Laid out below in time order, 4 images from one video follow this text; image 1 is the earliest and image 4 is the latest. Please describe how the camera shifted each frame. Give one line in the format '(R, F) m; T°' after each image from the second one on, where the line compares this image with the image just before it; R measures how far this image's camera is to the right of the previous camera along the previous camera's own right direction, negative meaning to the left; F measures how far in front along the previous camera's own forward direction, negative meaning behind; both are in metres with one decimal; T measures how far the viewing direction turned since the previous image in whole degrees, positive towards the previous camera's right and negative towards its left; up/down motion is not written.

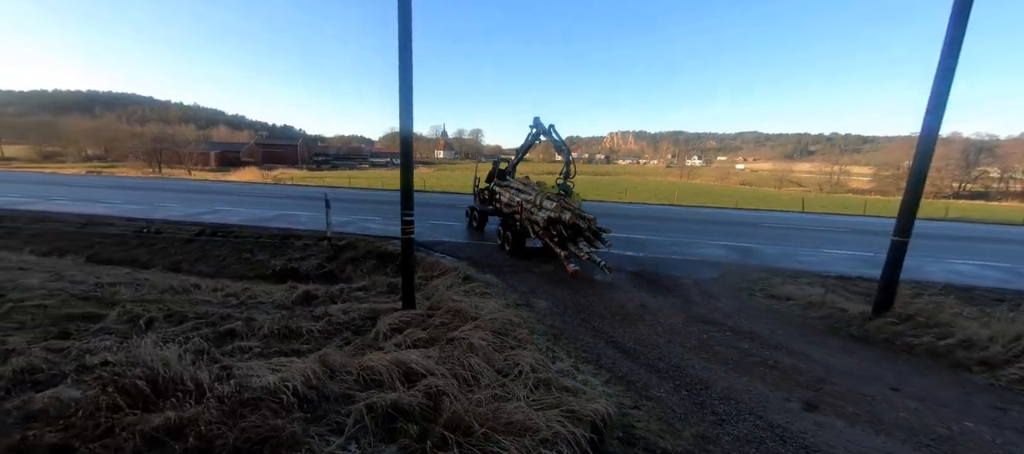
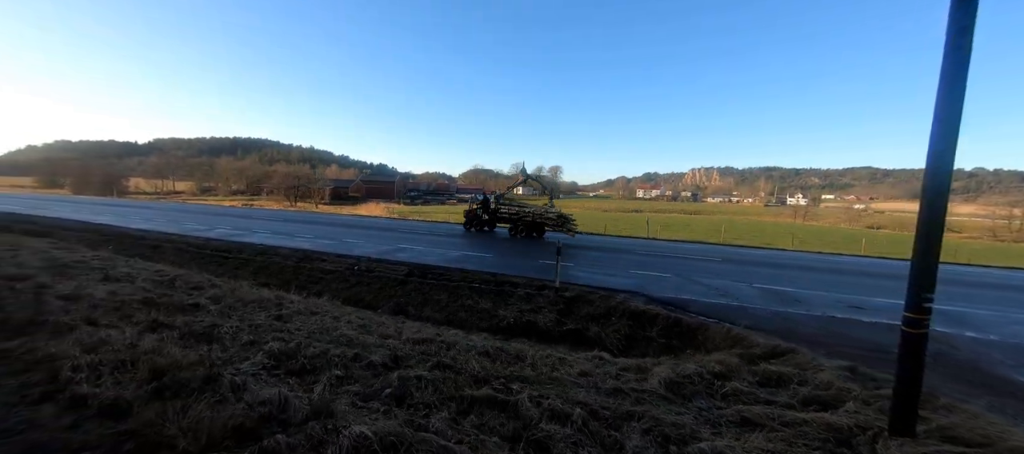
(-5.2, +0.8) m; -10°
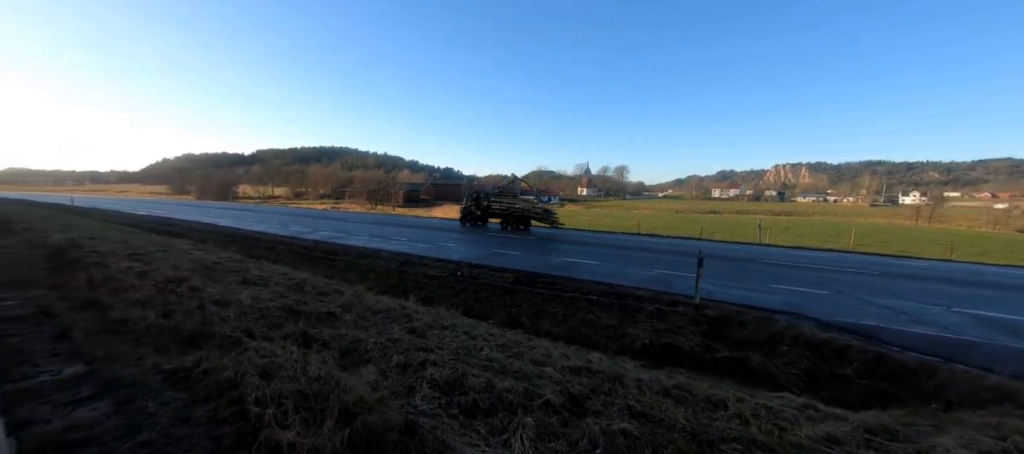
(-1.8, +0.8) m; -8°
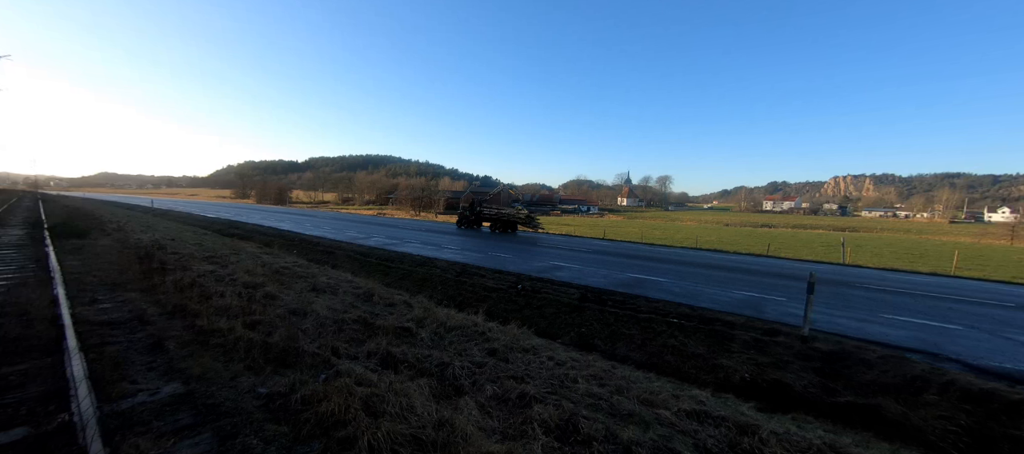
(-1.0, +0.5) m; -5°
